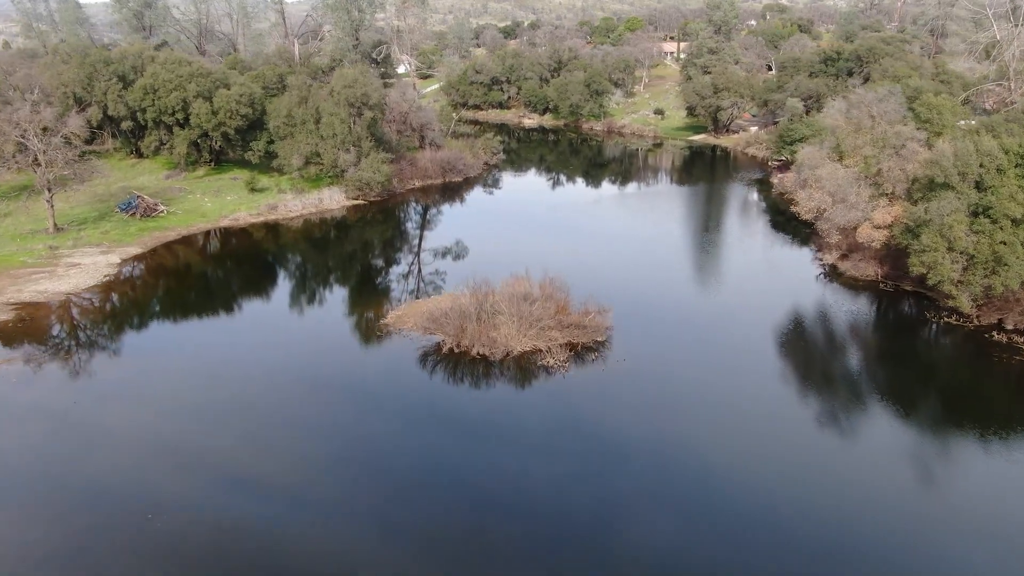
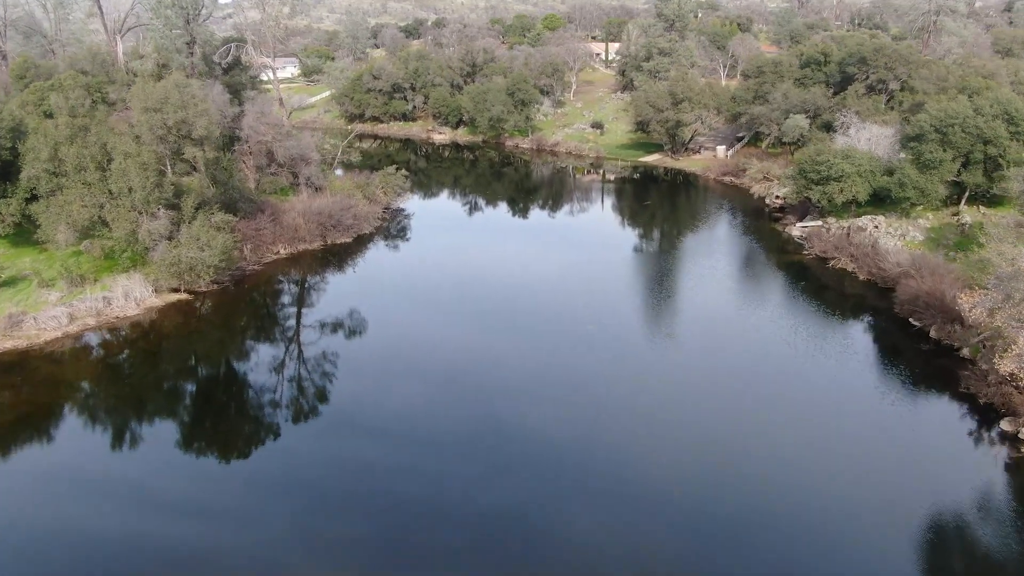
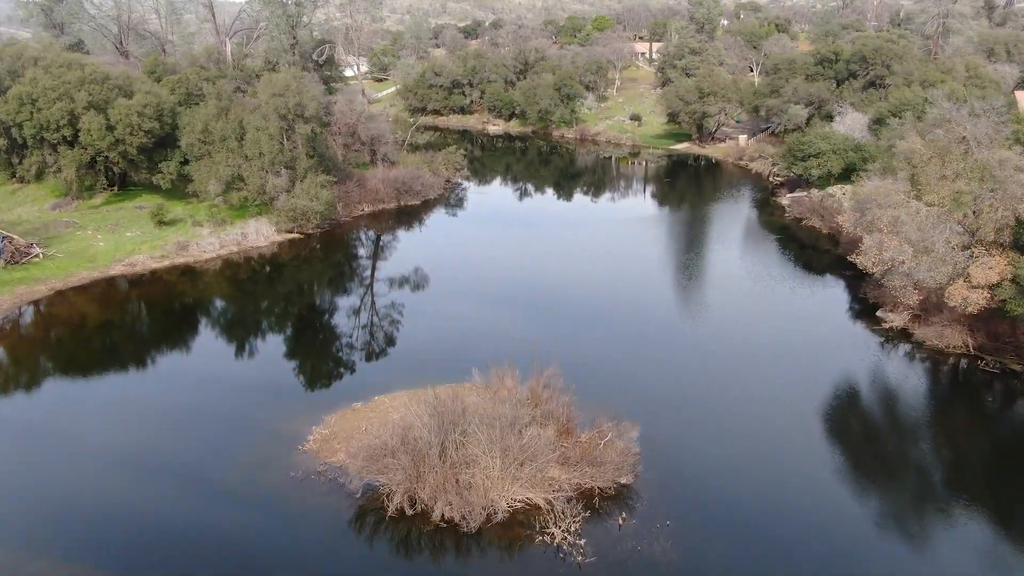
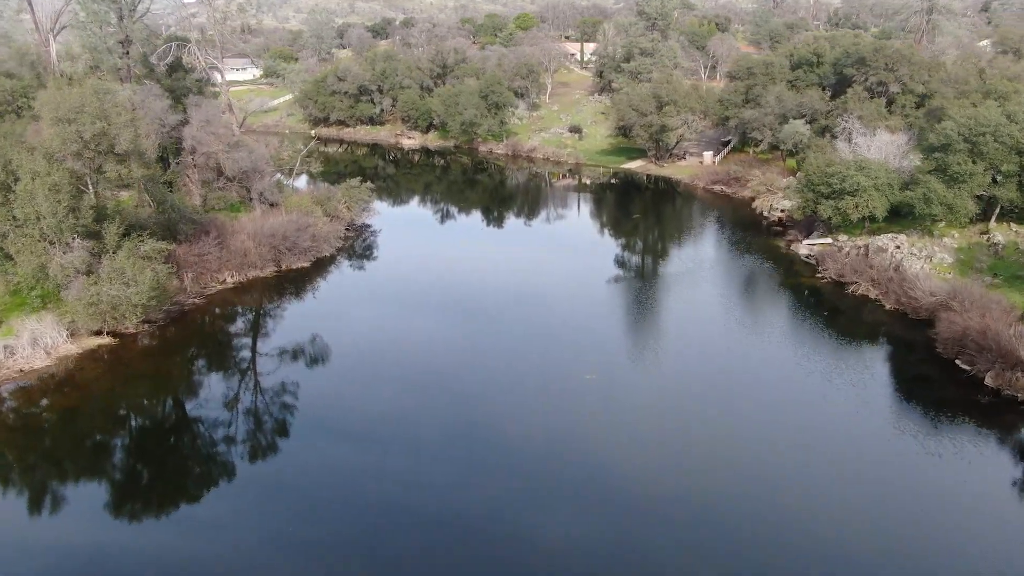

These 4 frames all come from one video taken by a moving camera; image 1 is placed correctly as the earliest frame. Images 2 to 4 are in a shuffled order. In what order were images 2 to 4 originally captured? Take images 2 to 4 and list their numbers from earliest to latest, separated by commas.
3, 2, 4
